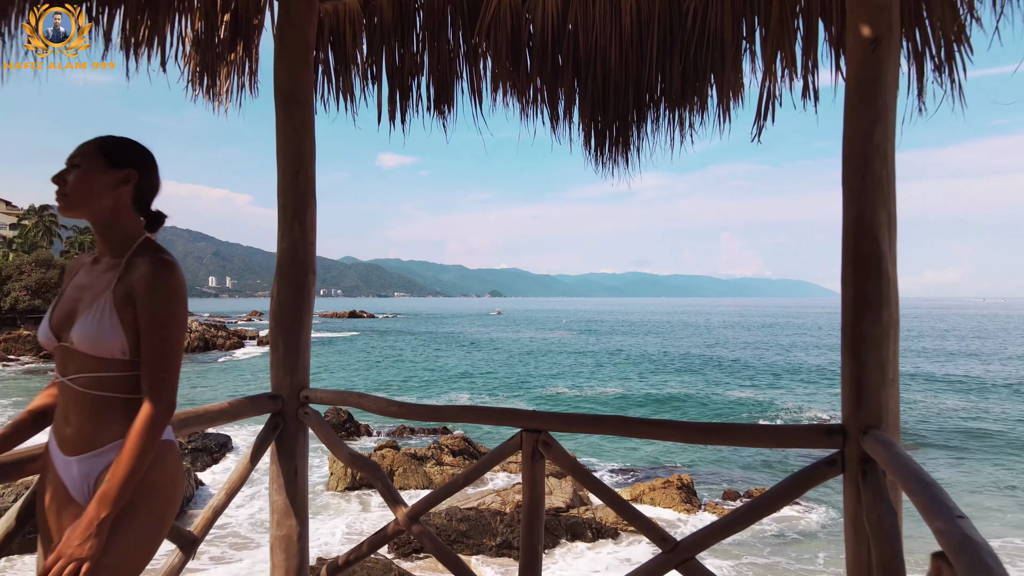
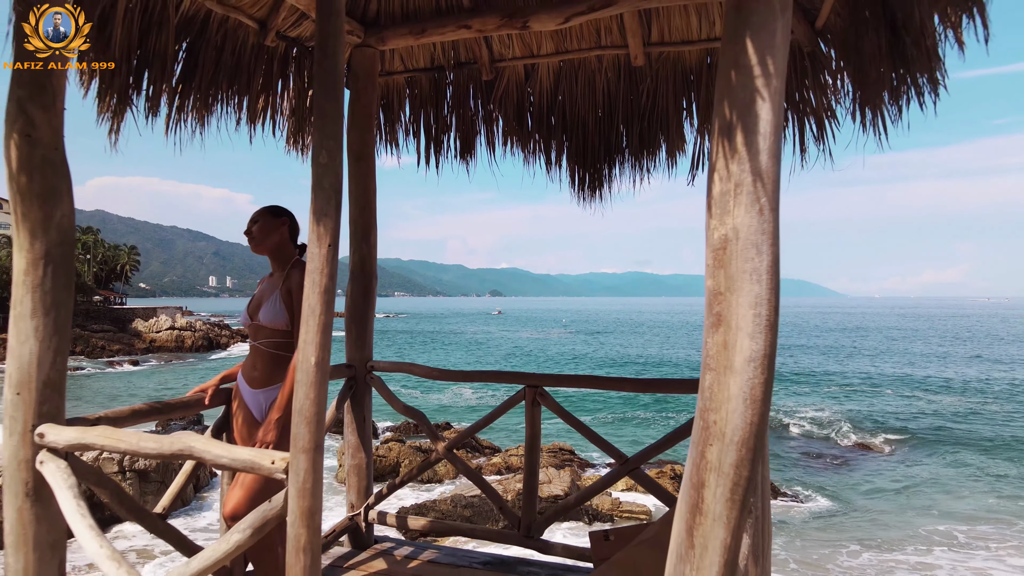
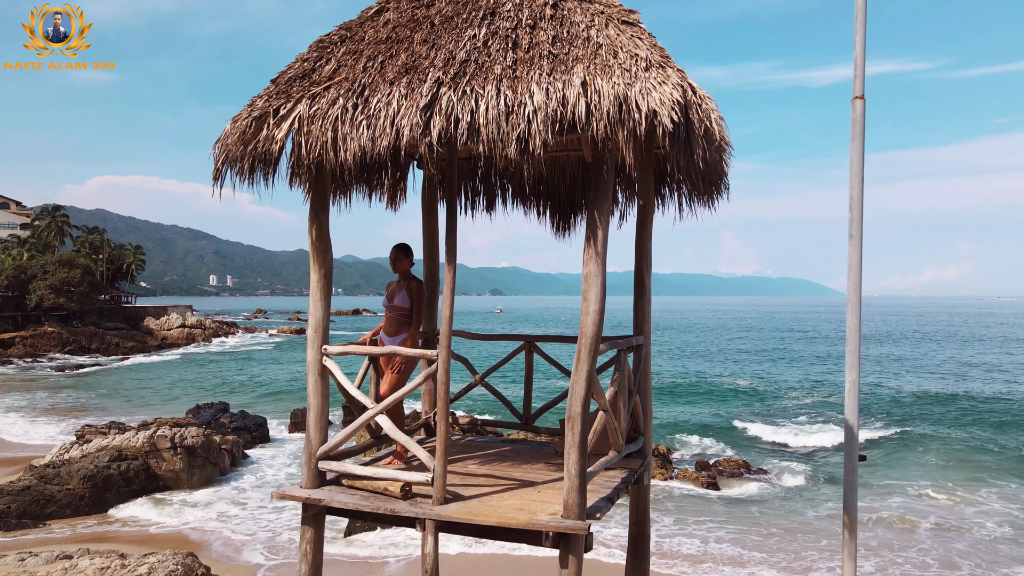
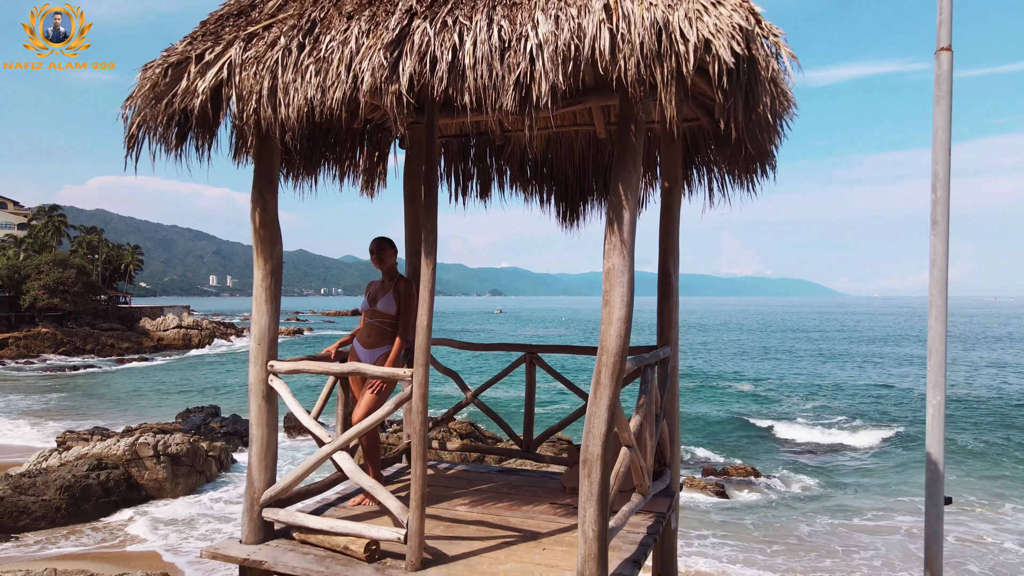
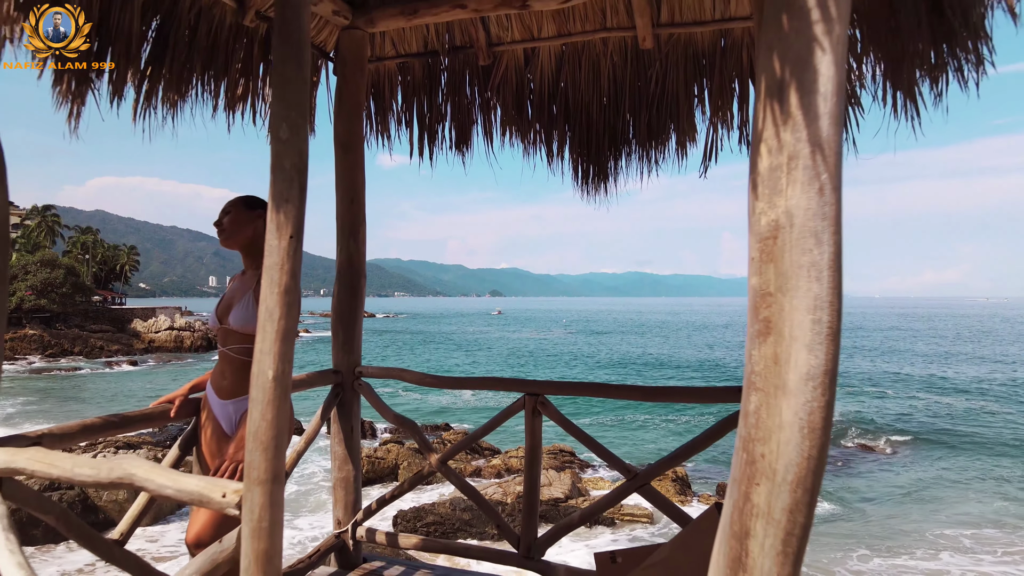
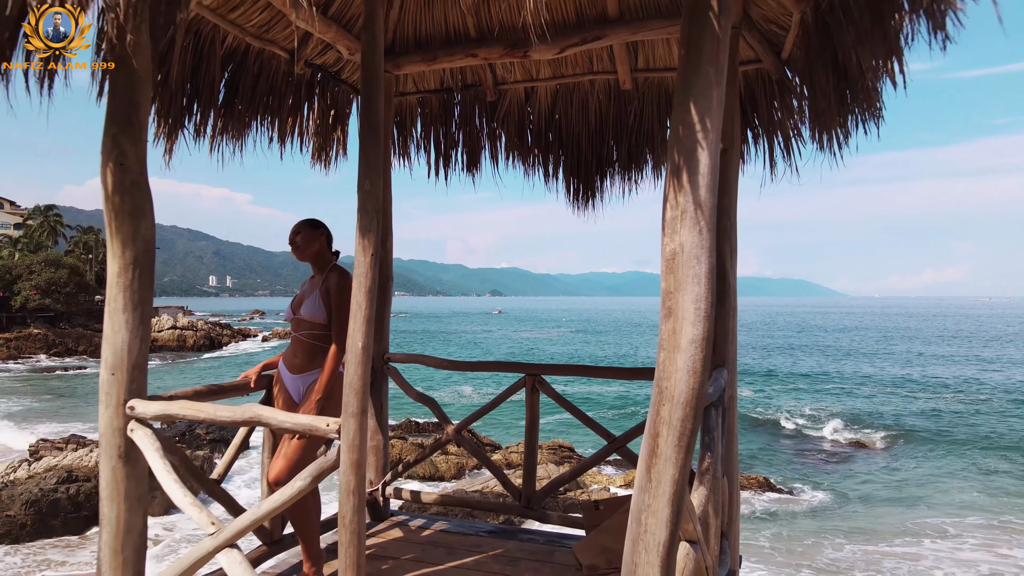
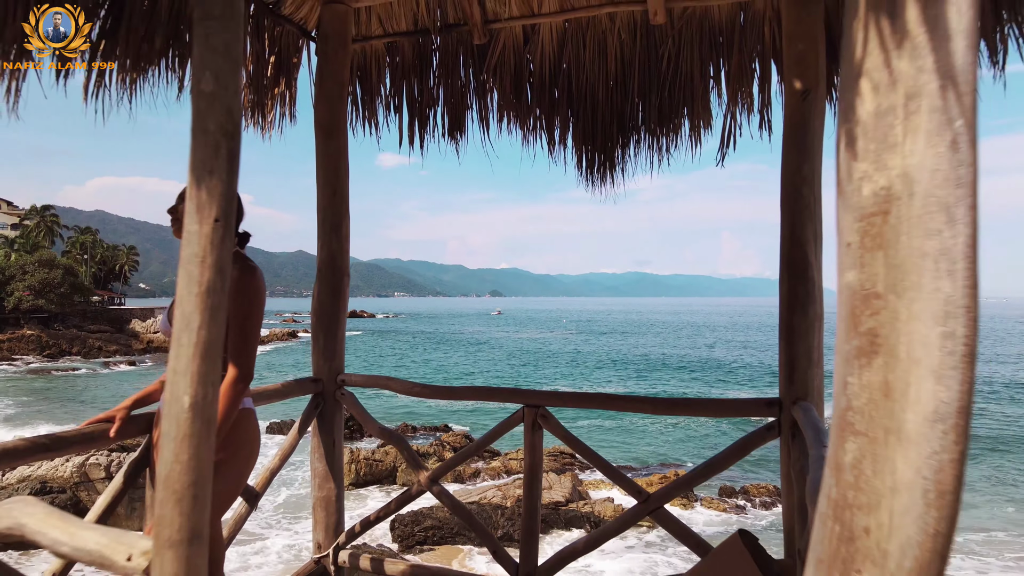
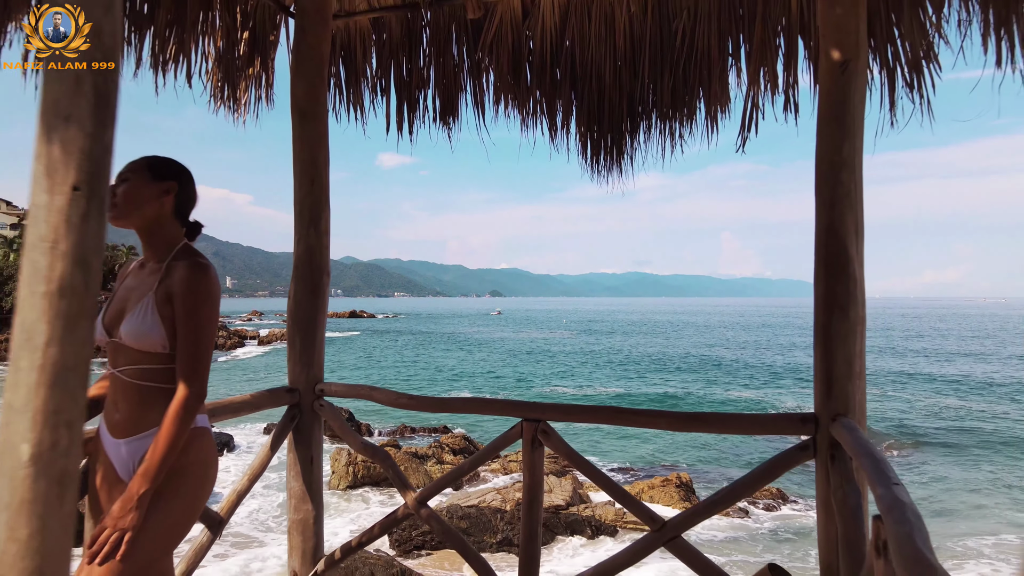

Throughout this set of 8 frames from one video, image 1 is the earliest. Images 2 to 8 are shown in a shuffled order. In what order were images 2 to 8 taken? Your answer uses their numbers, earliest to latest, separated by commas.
8, 7, 5, 2, 6, 4, 3
